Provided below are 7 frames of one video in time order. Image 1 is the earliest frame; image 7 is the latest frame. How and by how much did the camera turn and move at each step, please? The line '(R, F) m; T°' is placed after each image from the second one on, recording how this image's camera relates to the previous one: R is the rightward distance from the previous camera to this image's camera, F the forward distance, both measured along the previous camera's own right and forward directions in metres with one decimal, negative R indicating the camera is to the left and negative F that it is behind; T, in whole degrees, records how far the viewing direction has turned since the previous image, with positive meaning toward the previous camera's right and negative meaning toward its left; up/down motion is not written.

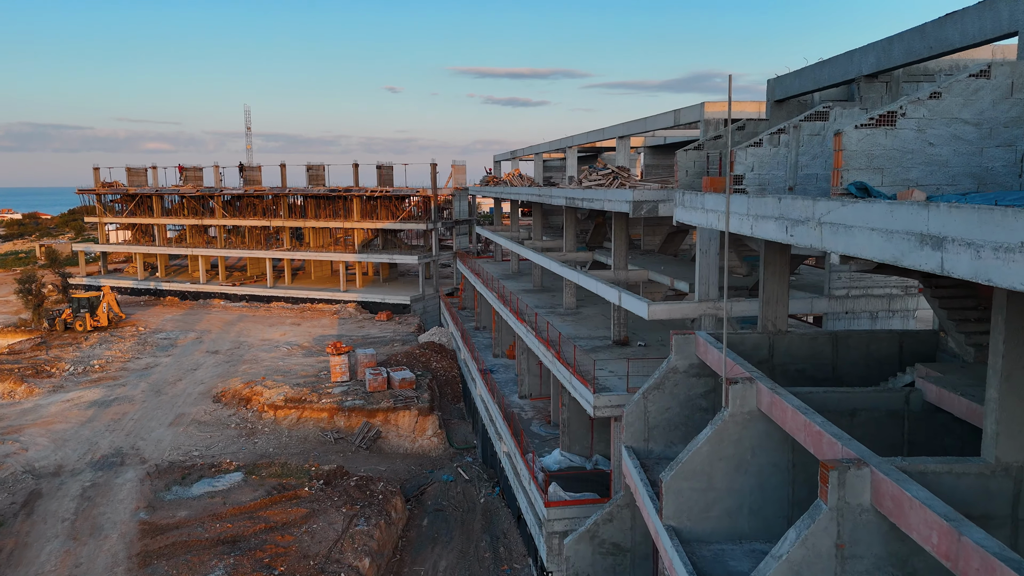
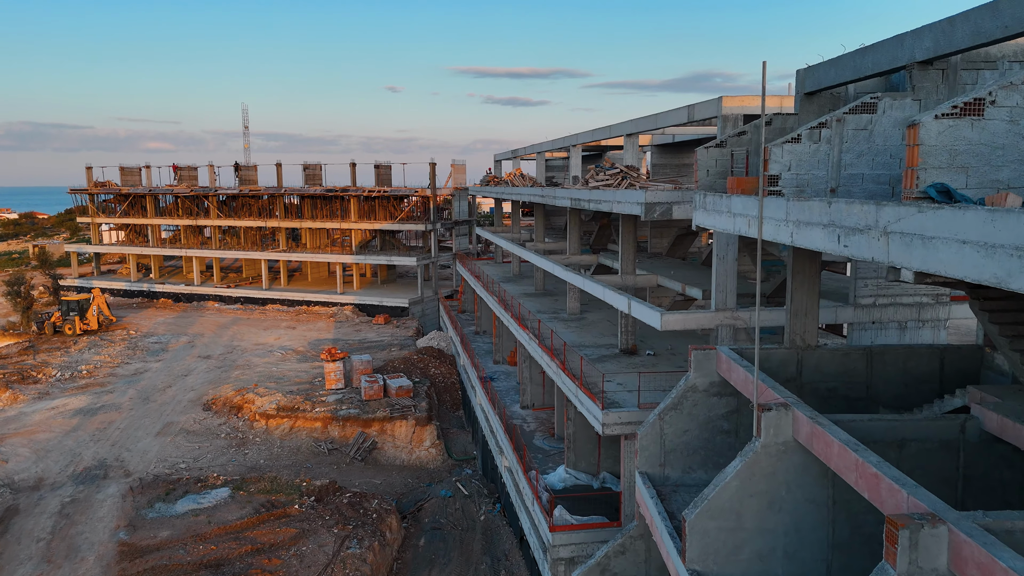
(-0.1, +1.1) m; 0°
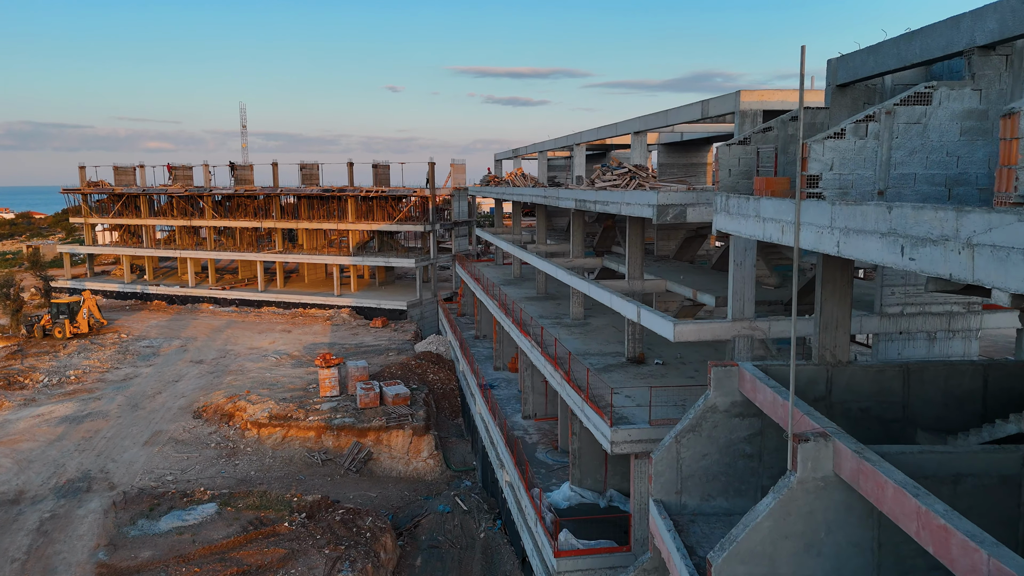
(0.0, +1.0) m; 0°
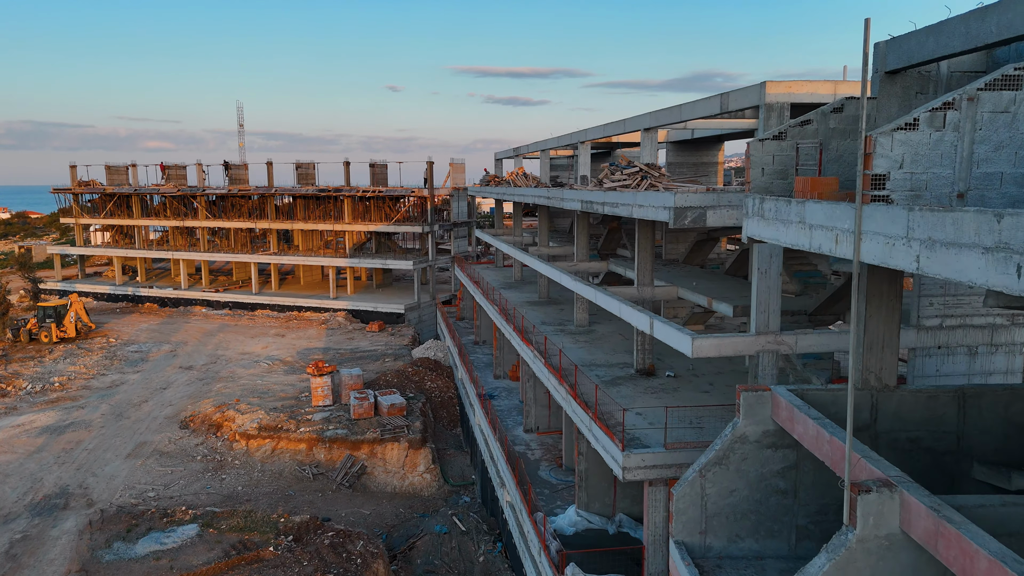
(0.0, +1.2) m; 0°
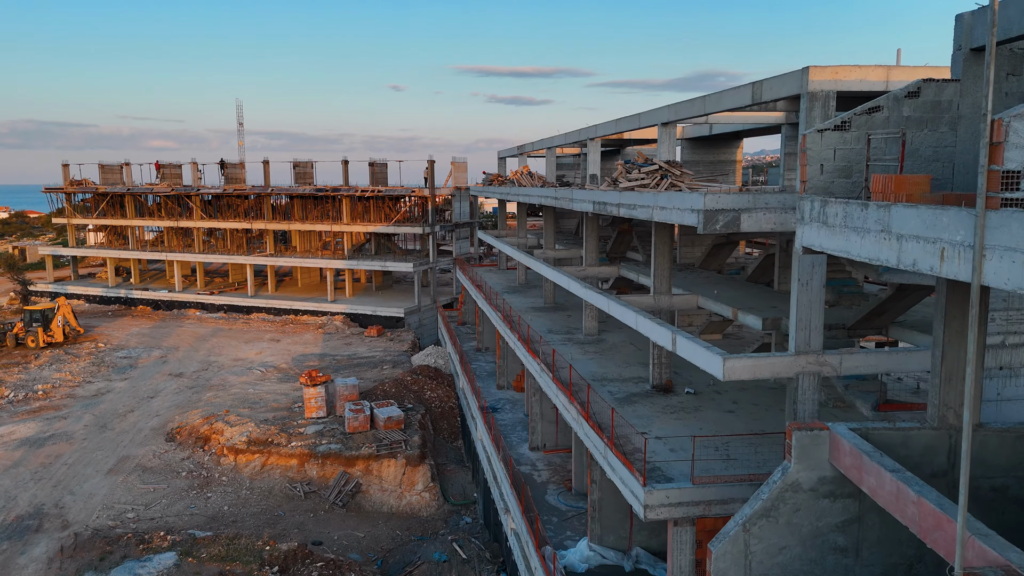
(-0.1, +1.5) m; 0°
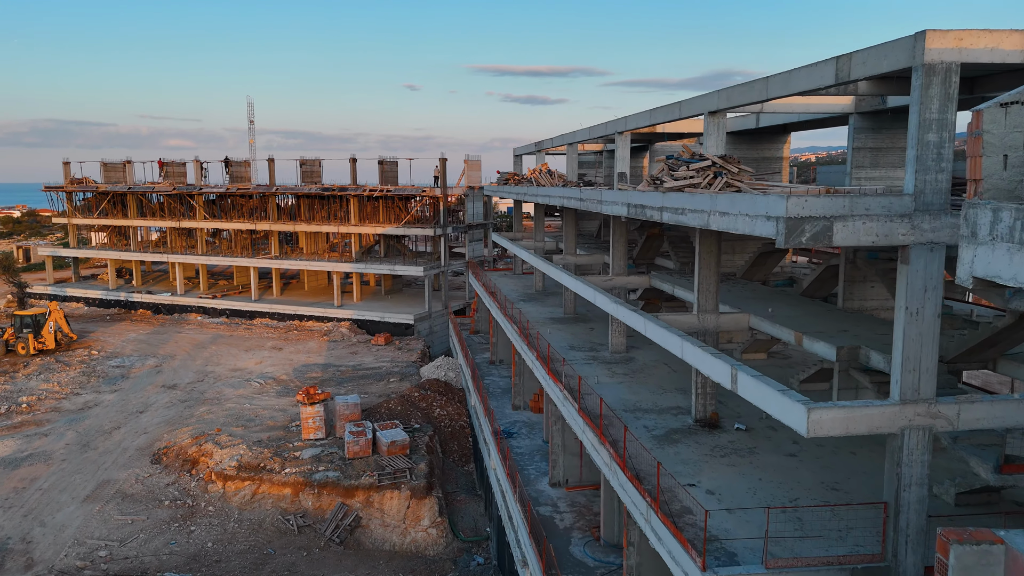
(-0.1, +2.4) m; -1°
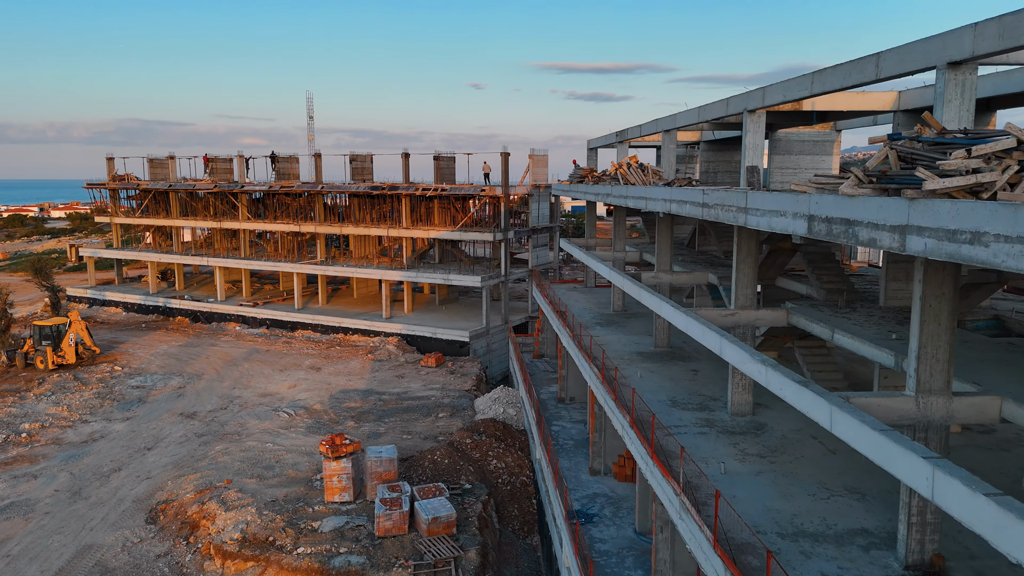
(-0.5, +5.1) m; -5°
